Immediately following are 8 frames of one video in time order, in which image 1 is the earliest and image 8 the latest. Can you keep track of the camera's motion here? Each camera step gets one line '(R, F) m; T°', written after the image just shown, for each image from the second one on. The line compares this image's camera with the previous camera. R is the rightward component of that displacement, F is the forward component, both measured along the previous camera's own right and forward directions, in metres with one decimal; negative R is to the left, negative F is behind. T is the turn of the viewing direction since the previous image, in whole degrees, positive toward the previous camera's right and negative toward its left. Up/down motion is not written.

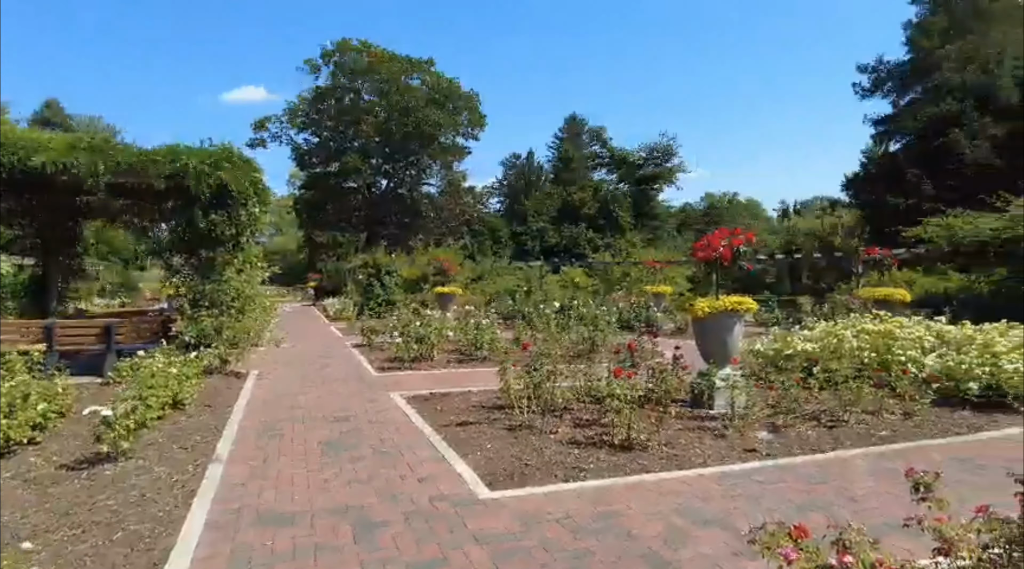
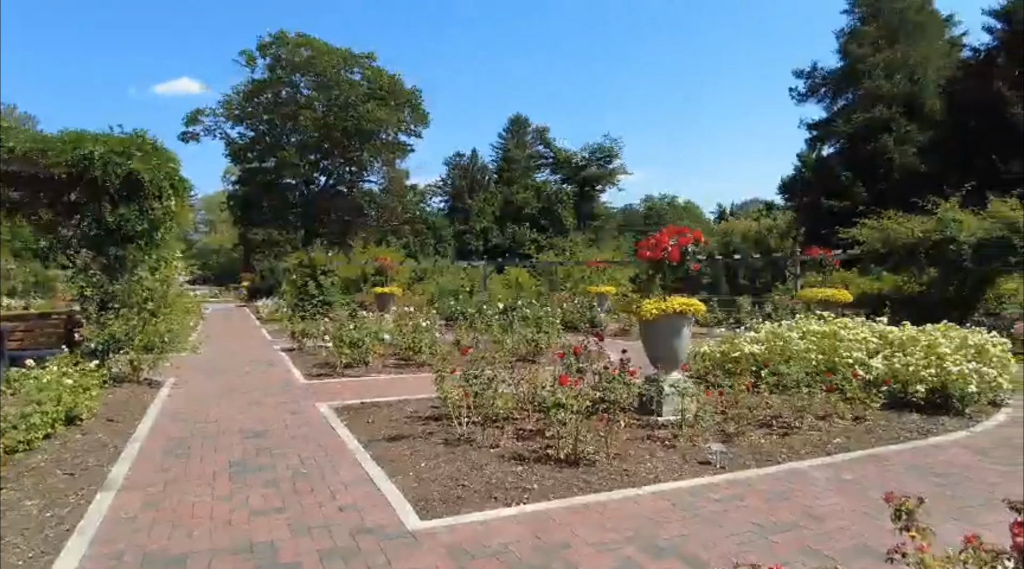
(0.0, +0.4) m; +5°
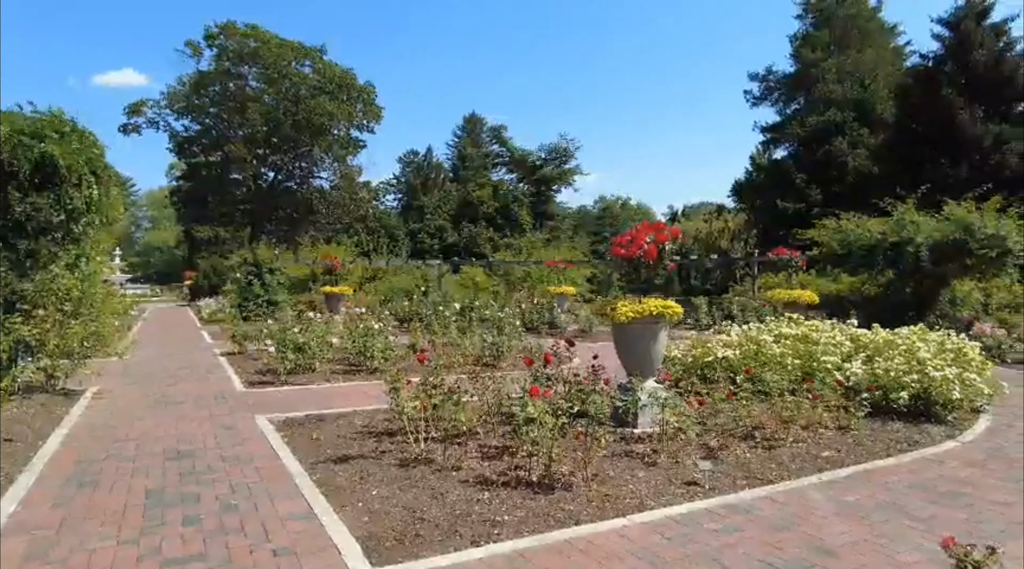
(-0.1, +0.5) m; +4°
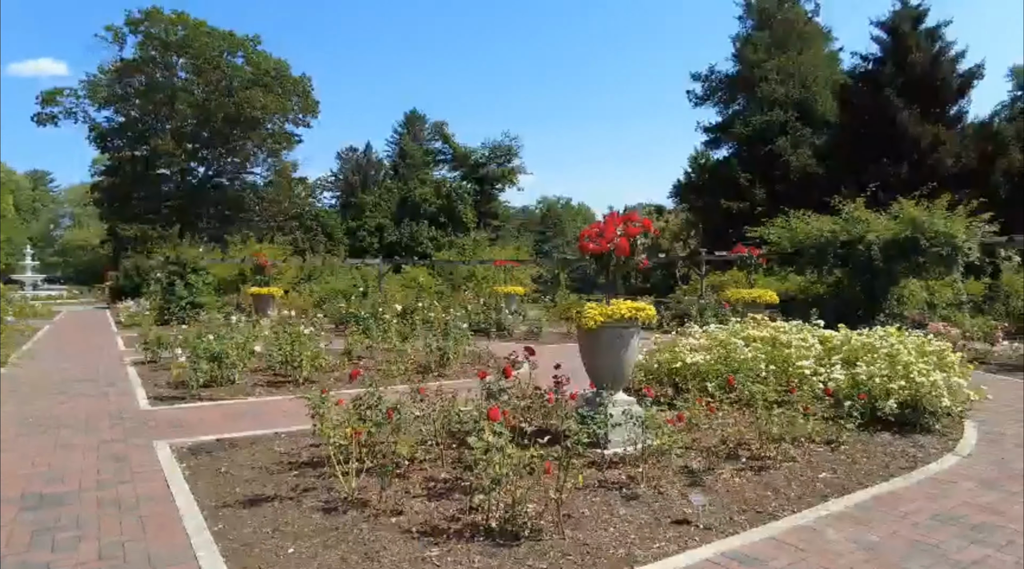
(-0.1, +0.8) m; +5°
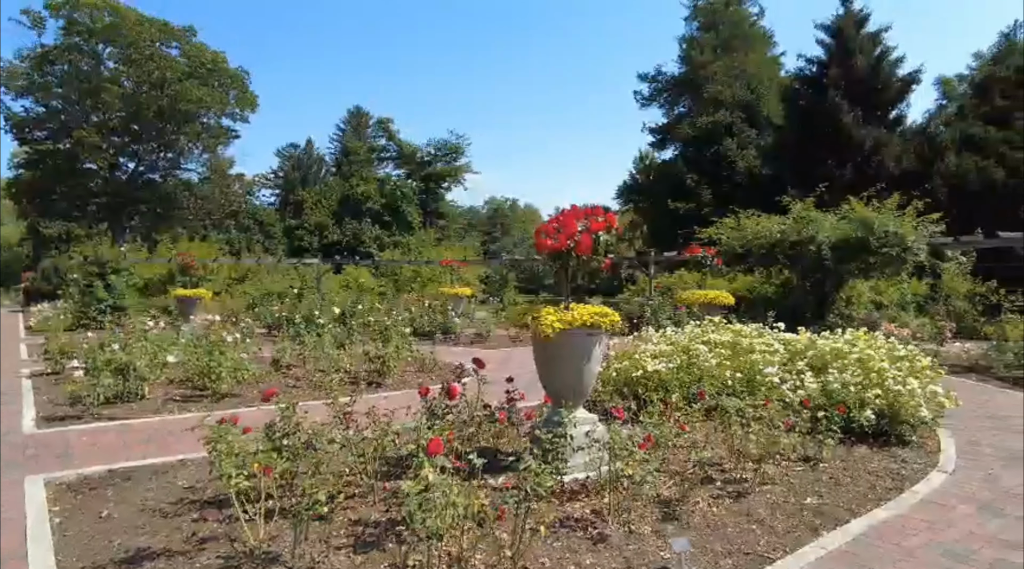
(0.0, +0.6) m; +5°
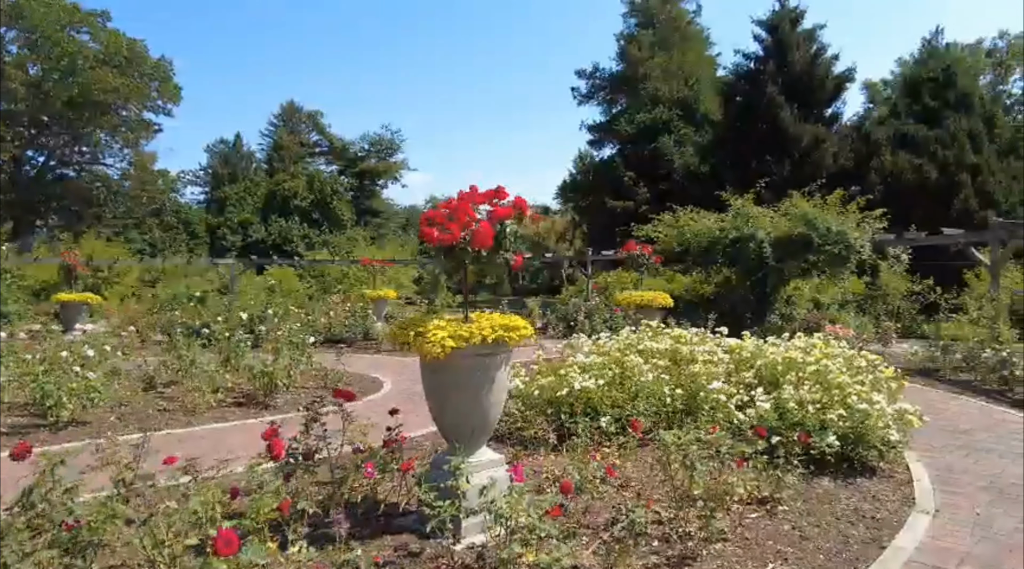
(+0.3, +1.0) m; +5°
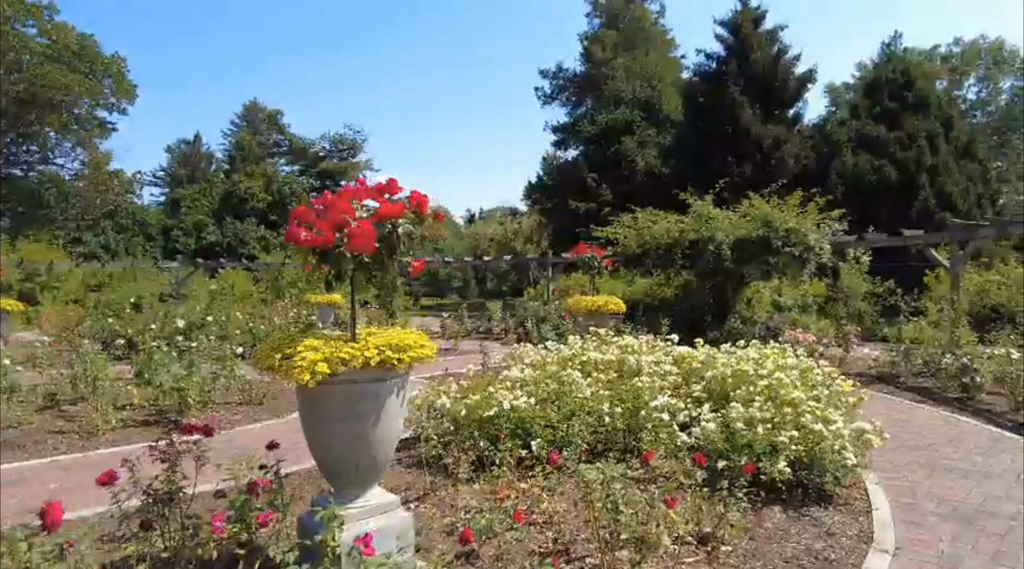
(+0.3, +0.5) m; +2°
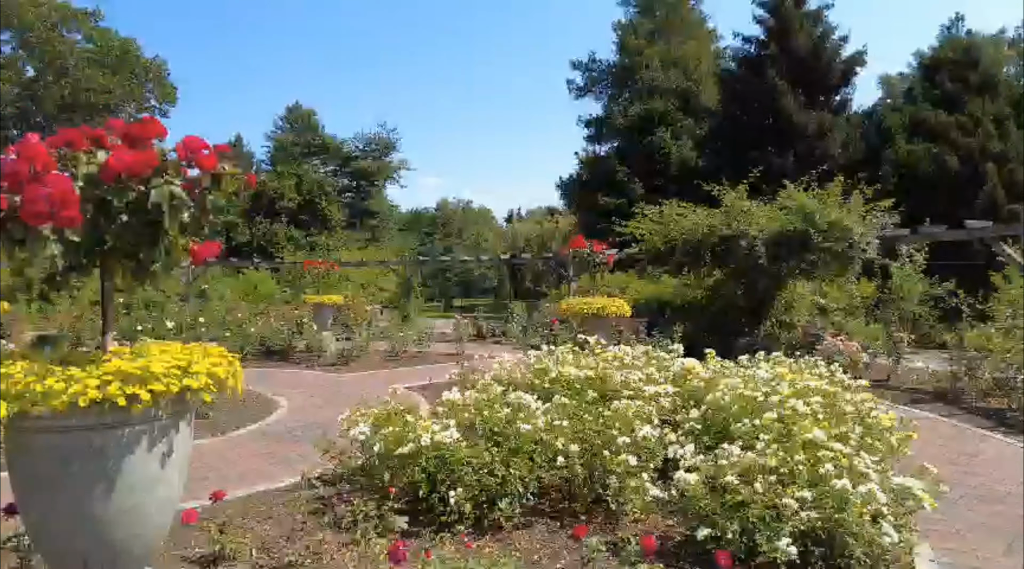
(+0.6, +1.1) m; -4°
